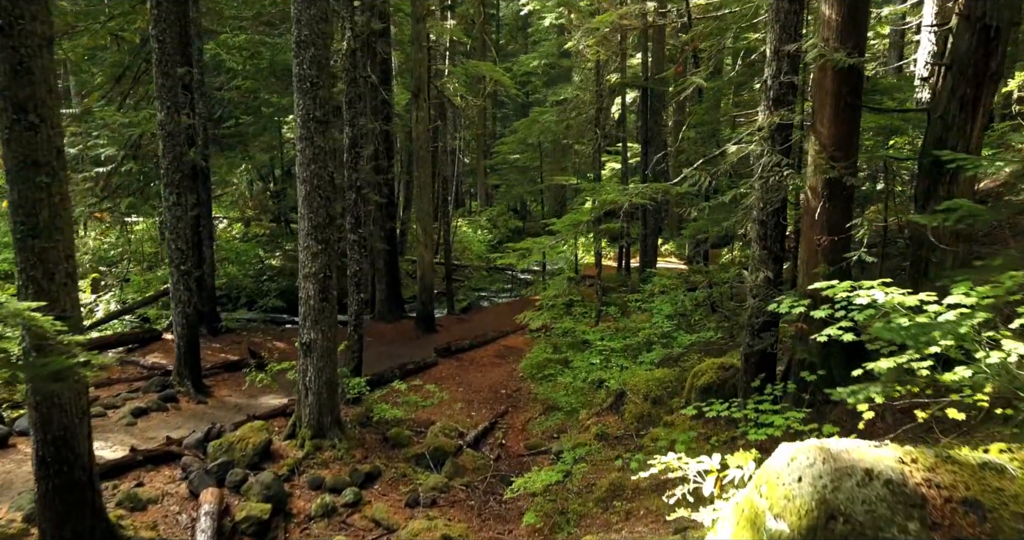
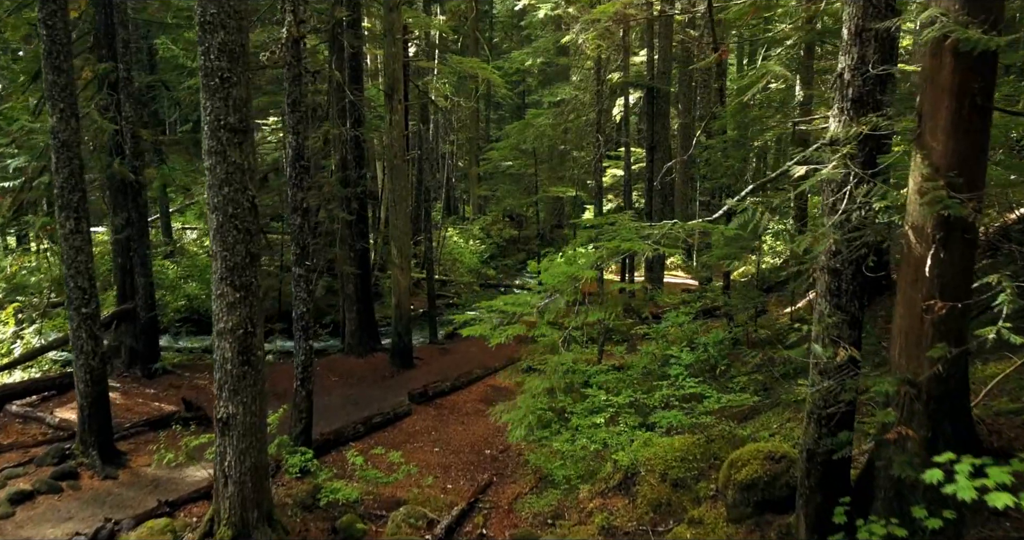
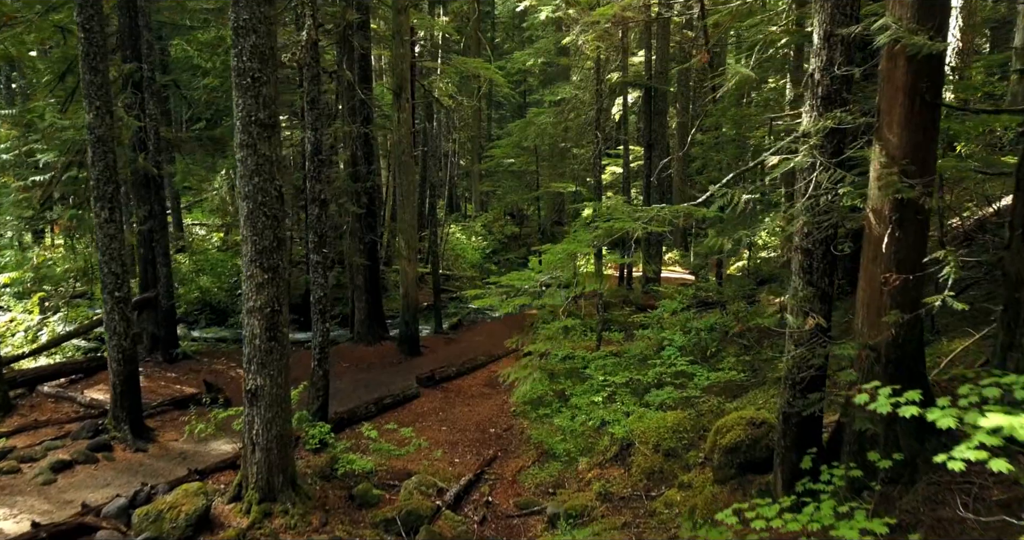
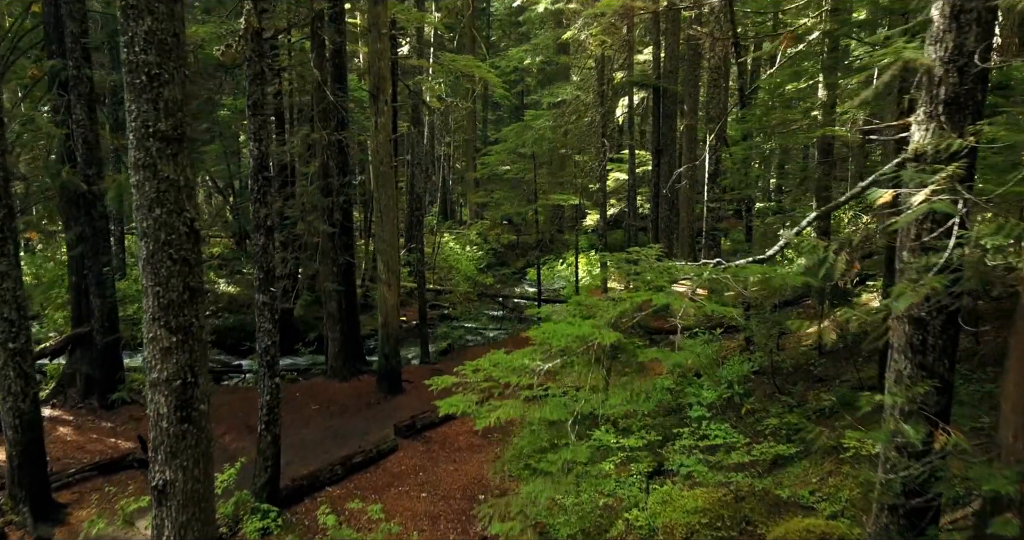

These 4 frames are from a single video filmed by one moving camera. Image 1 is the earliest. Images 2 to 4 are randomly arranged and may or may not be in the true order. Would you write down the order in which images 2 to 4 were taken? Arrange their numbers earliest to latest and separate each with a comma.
3, 2, 4
